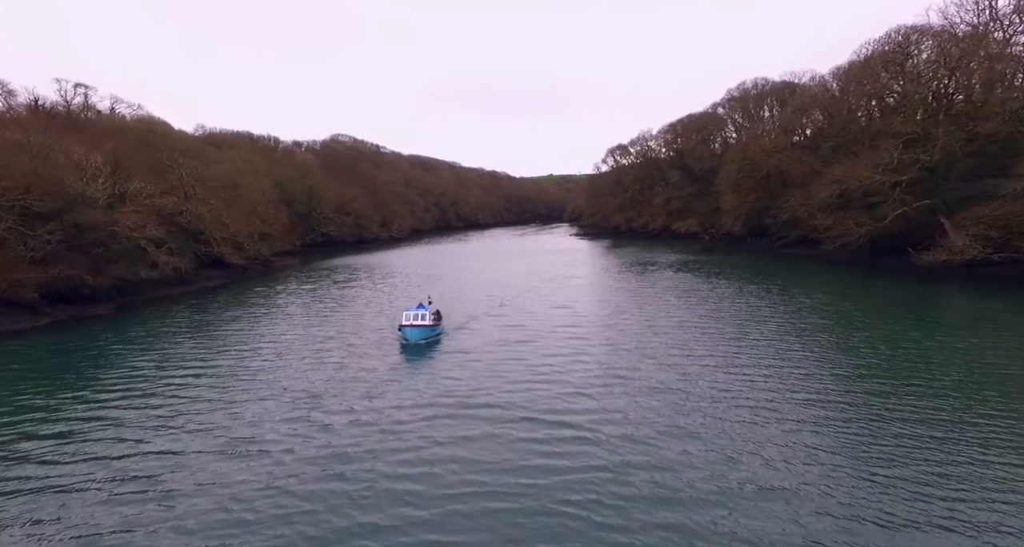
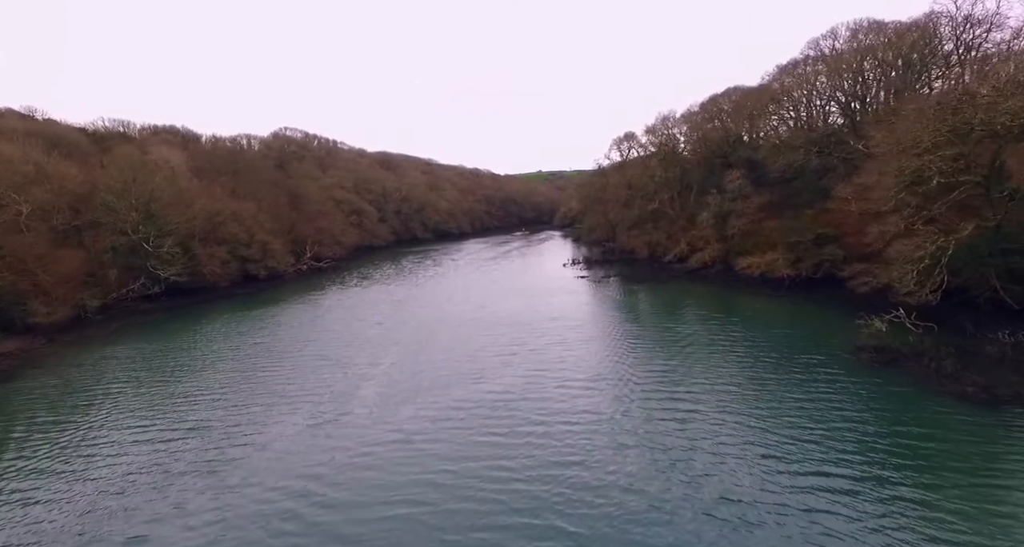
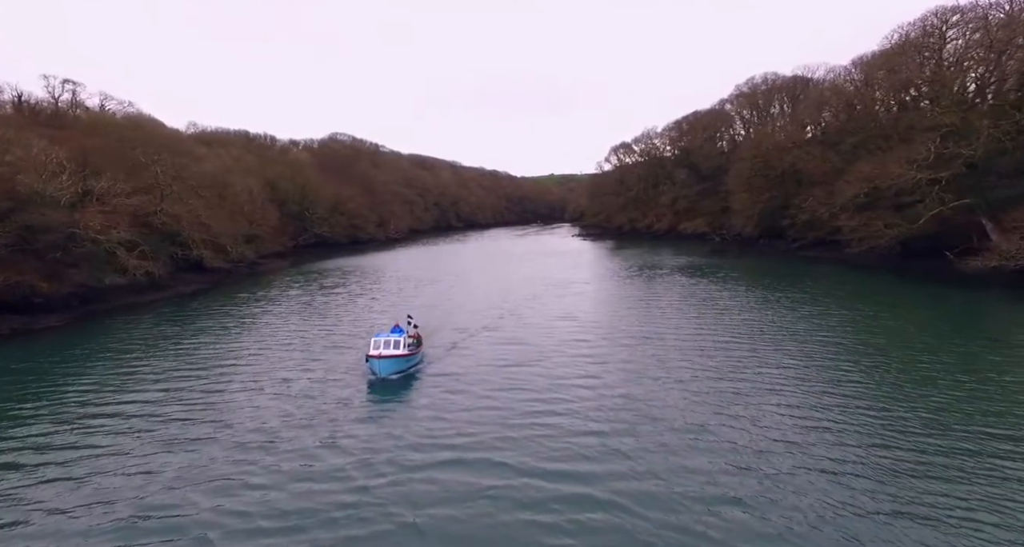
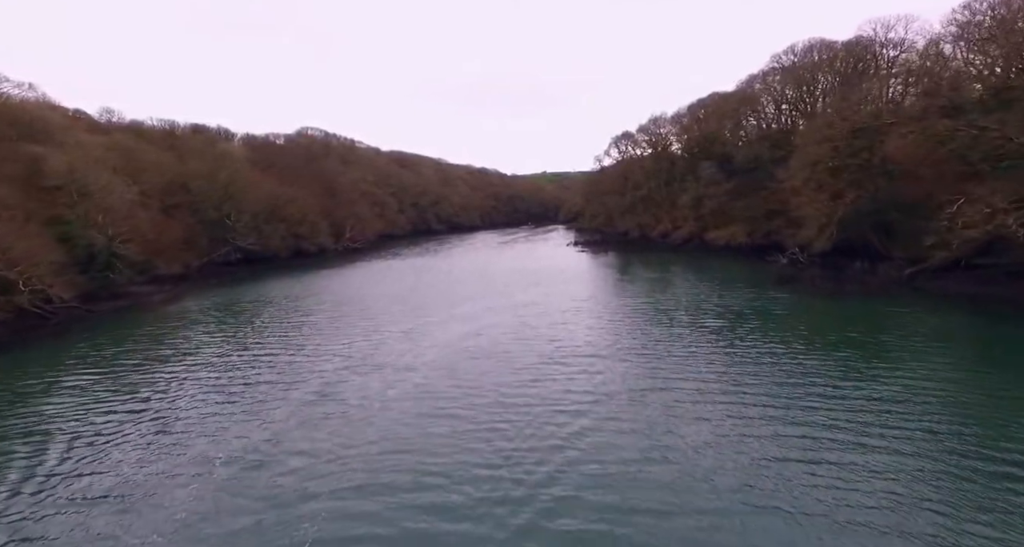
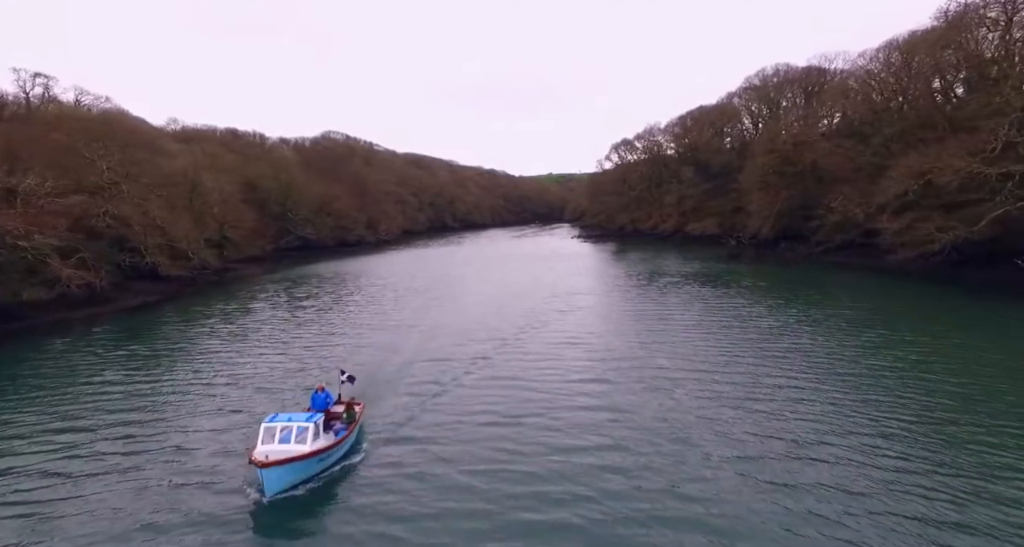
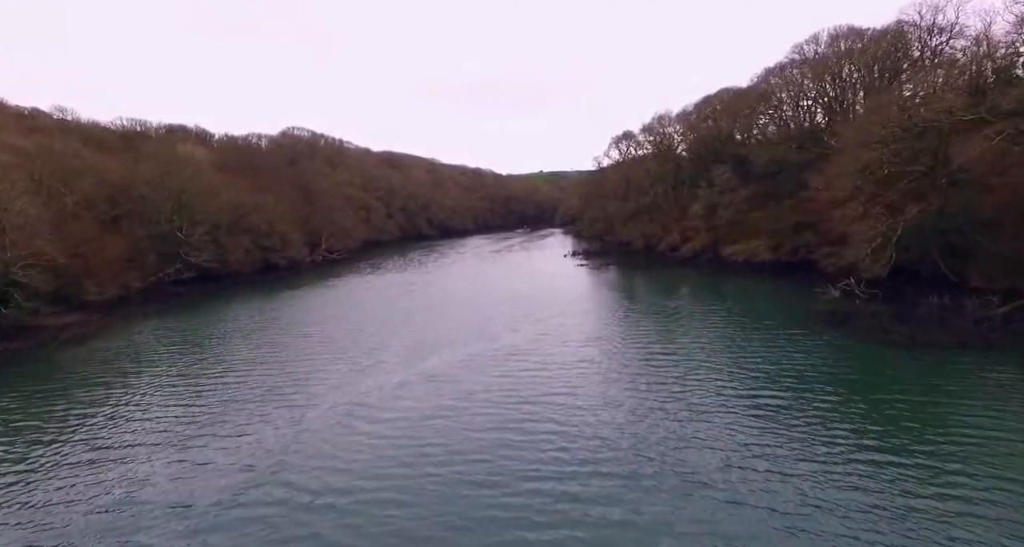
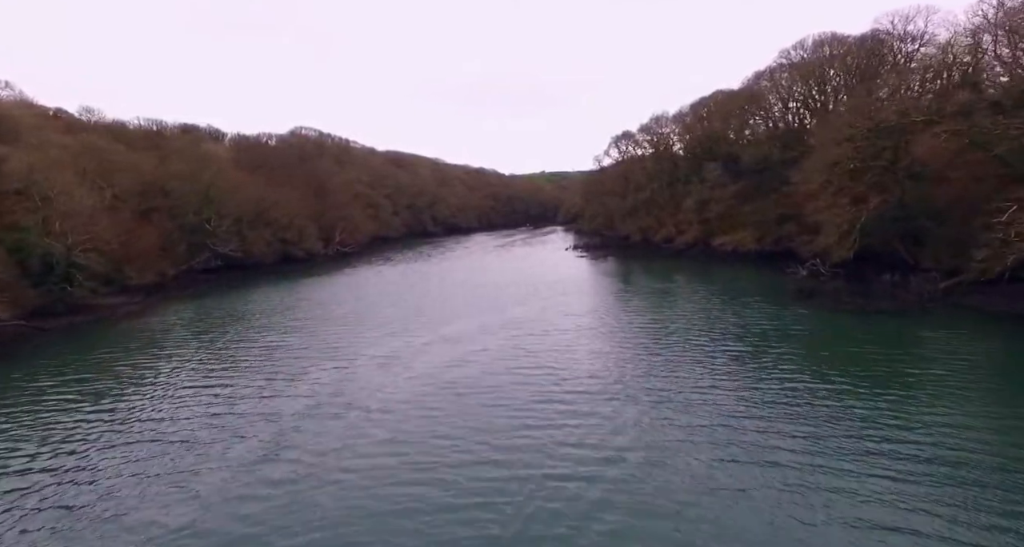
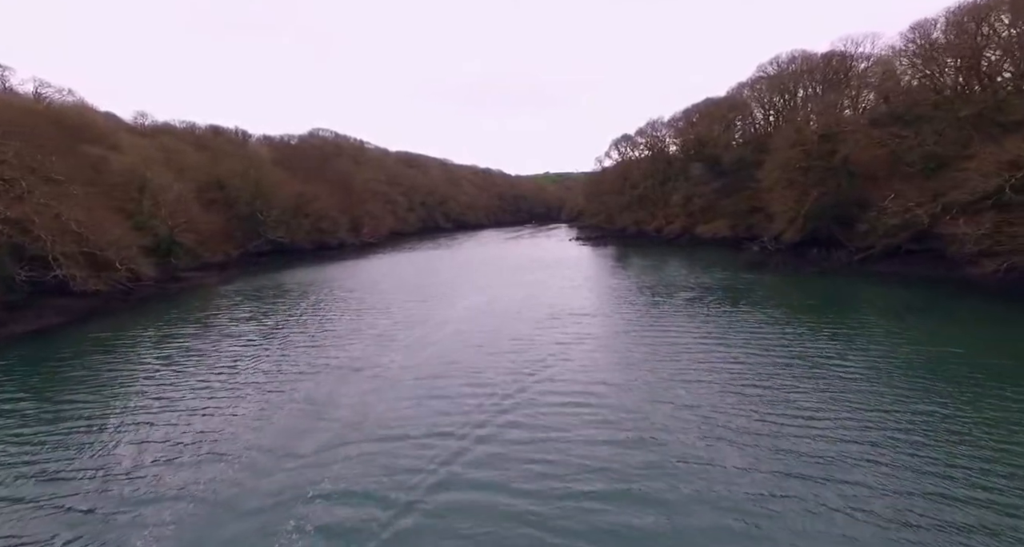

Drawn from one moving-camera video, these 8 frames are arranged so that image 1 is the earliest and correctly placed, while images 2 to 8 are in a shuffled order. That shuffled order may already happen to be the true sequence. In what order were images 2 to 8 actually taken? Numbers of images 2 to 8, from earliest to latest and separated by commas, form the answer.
3, 5, 8, 4, 7, 6, 2
